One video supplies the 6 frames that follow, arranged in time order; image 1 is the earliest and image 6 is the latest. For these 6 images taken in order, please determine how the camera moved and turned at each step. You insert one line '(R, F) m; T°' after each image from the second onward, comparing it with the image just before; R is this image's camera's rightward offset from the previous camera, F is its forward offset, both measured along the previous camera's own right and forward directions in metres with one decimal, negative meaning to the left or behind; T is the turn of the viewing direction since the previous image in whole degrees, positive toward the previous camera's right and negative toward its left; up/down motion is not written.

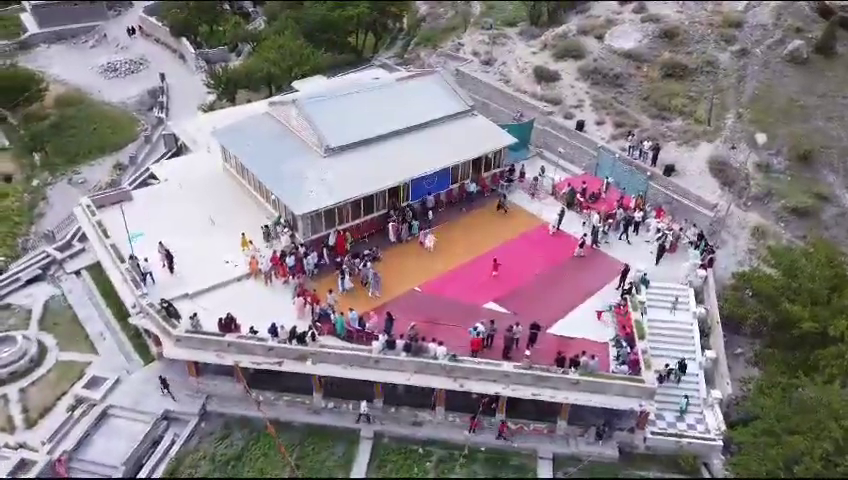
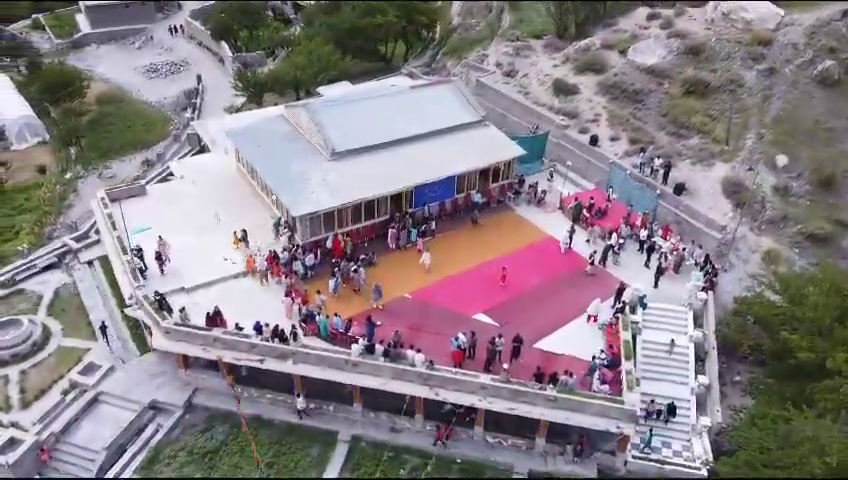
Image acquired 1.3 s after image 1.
(+2.7, +0.1) m; -4°
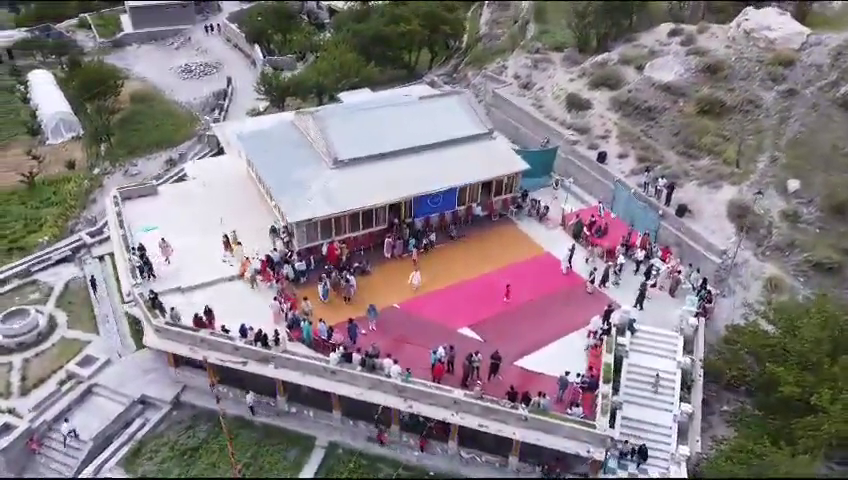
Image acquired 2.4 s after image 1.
(+2.6, -0.2) m; -4°
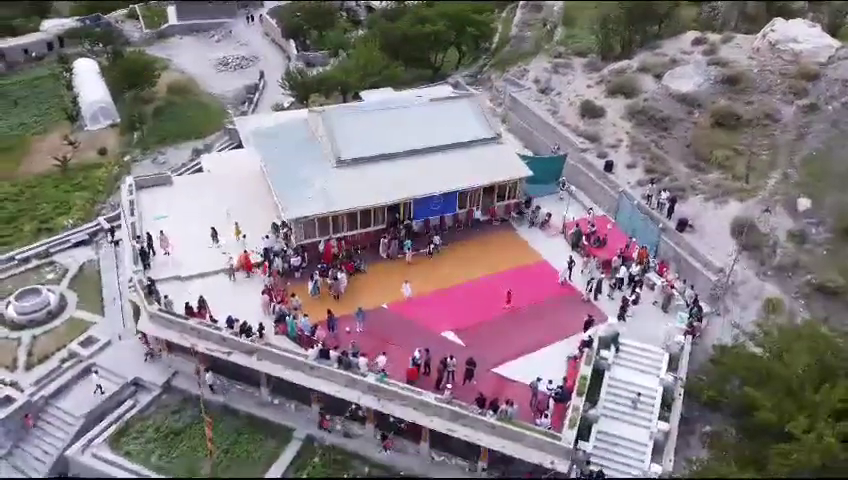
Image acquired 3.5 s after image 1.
(+2.9, -0.3) m; -4°
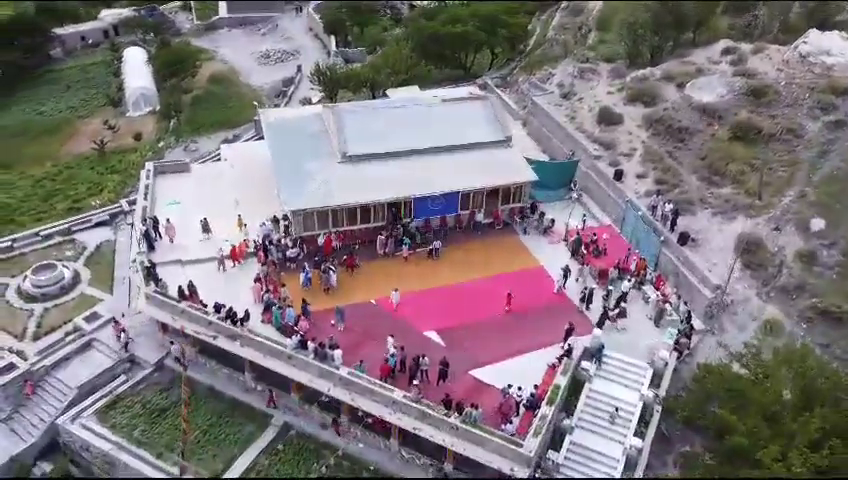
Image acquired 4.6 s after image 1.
(+3.3, 0.0) m; -5°
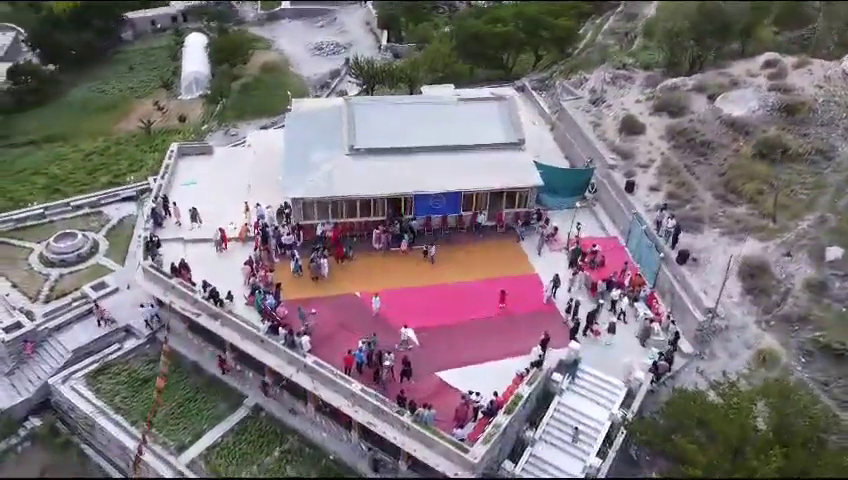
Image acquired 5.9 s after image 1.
(+4.3, +0.3) m; -6°
